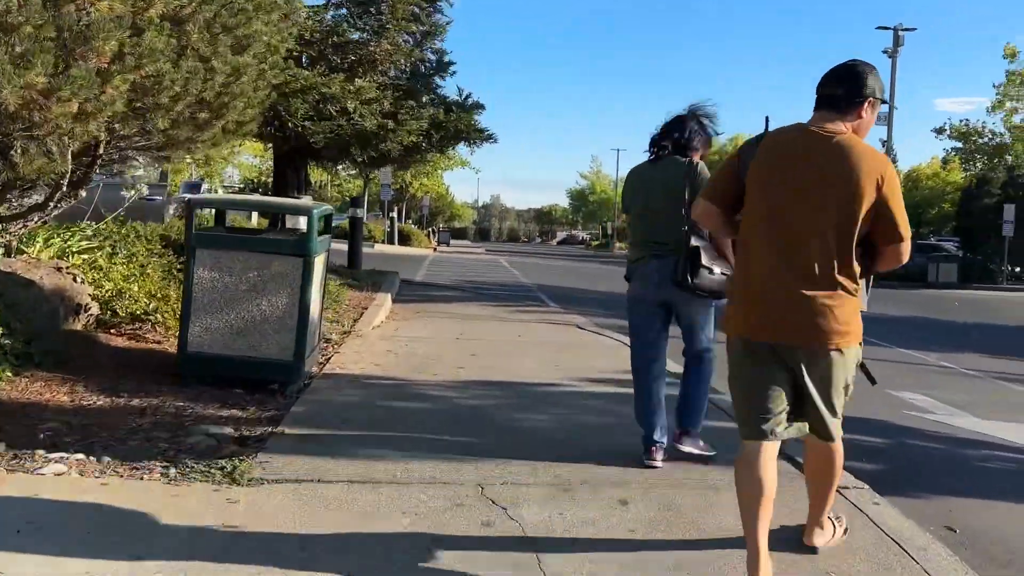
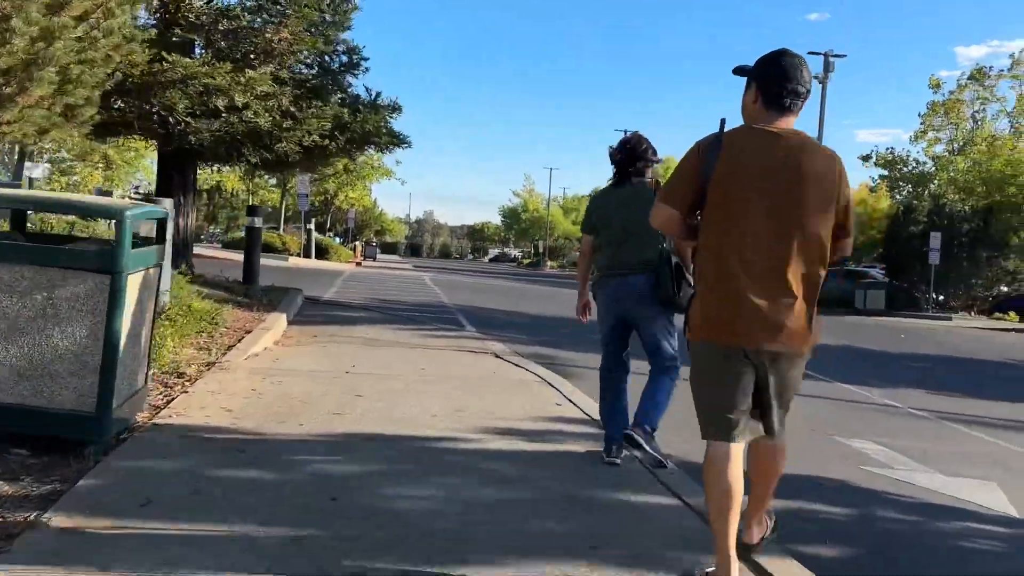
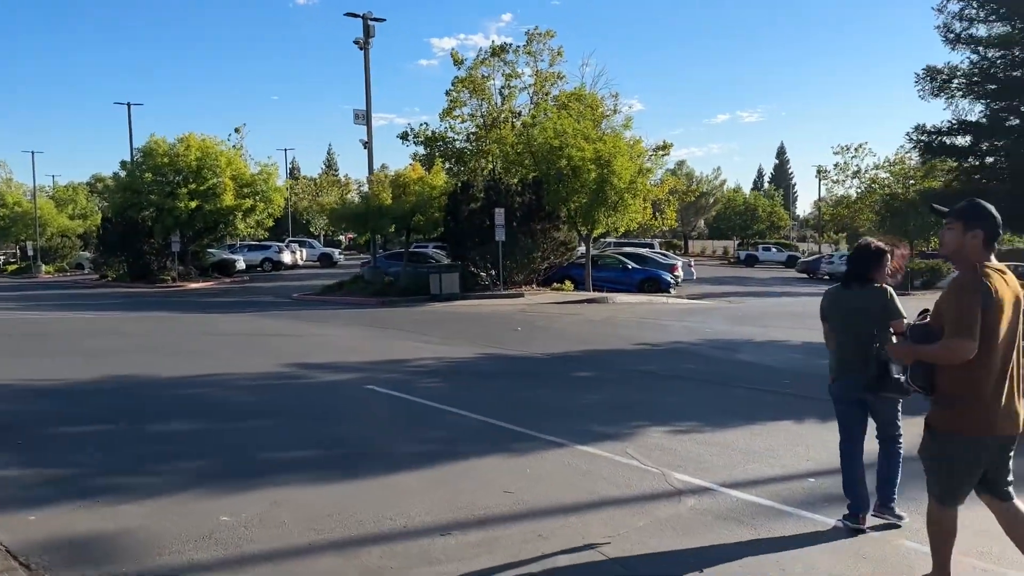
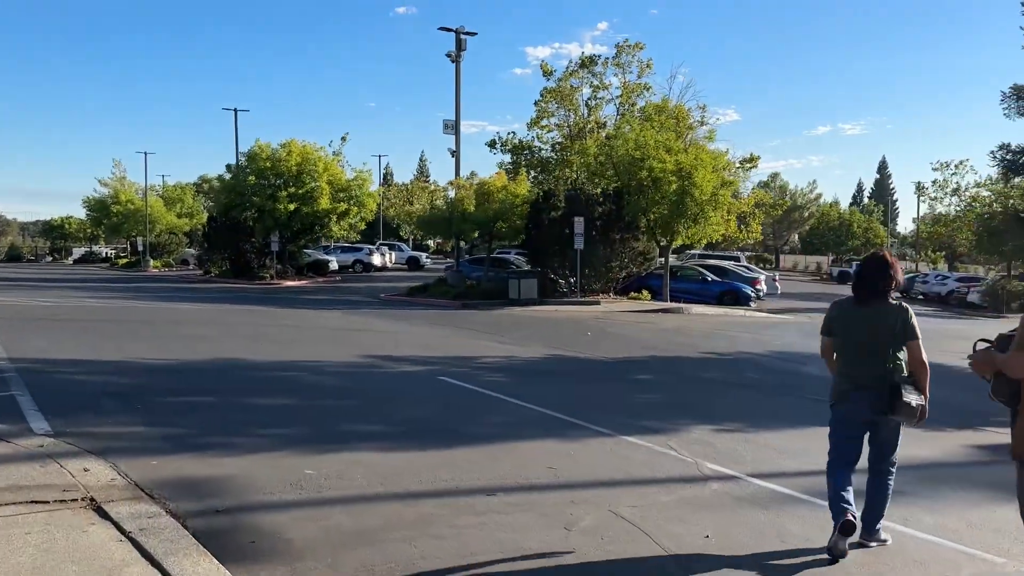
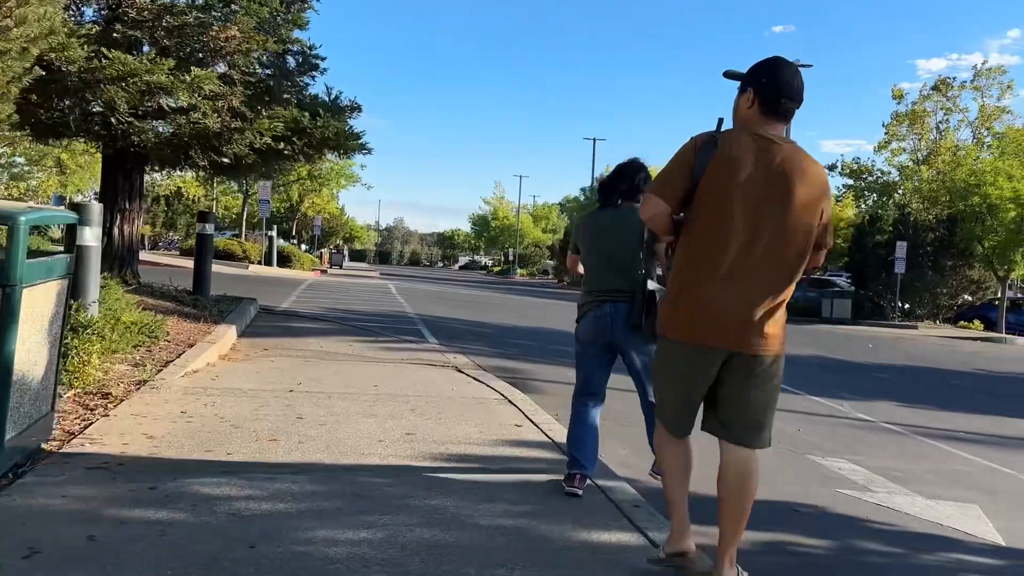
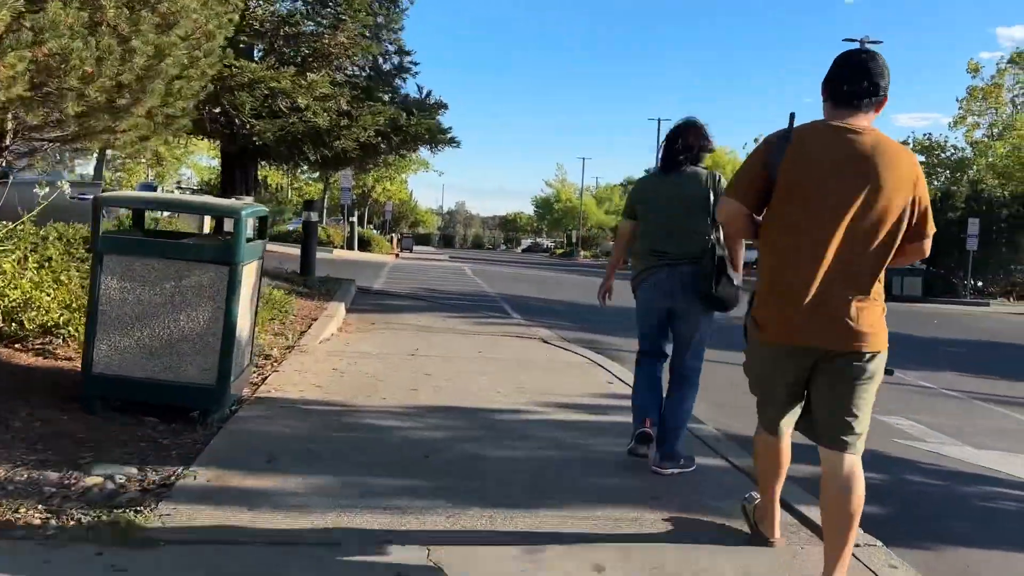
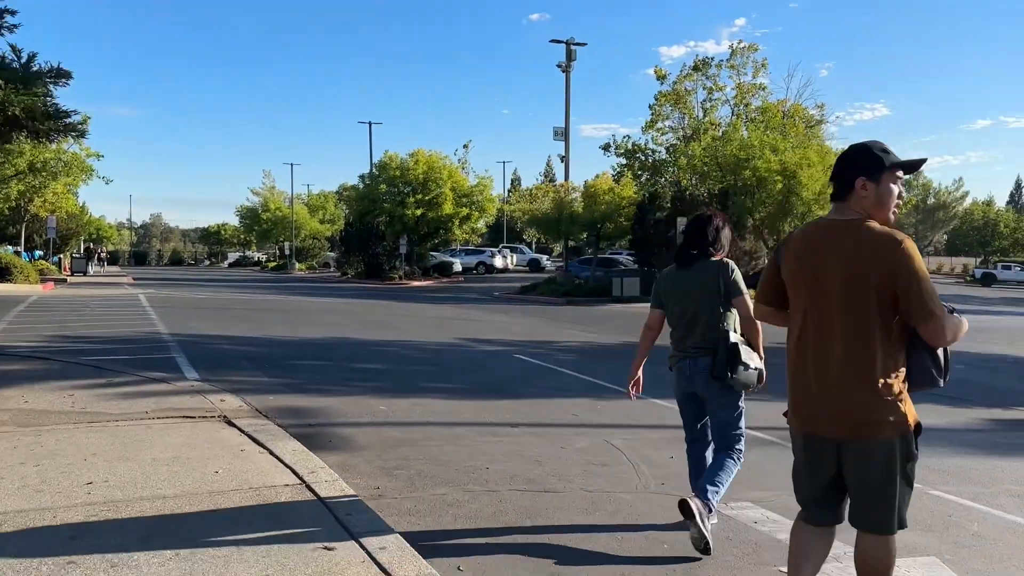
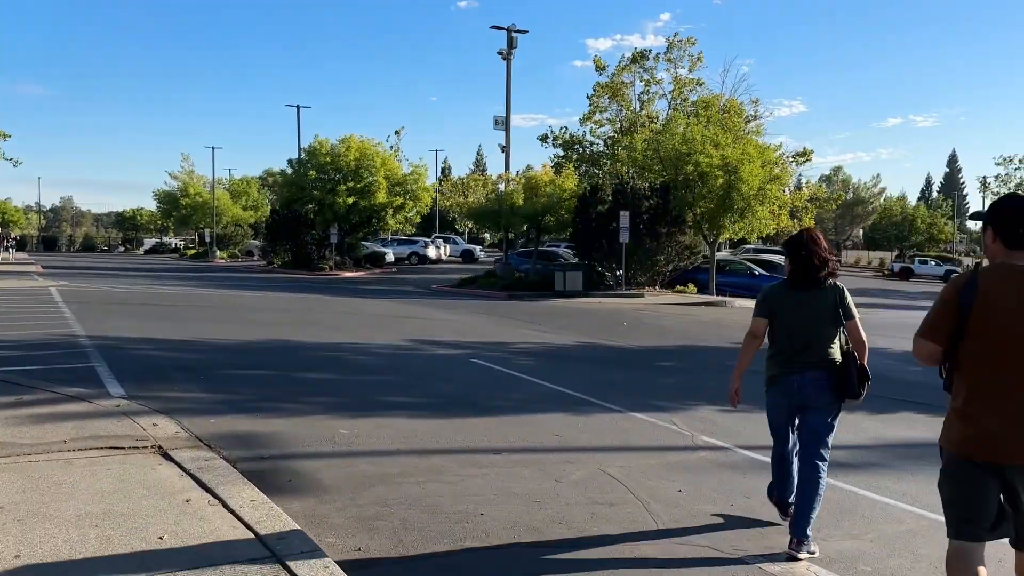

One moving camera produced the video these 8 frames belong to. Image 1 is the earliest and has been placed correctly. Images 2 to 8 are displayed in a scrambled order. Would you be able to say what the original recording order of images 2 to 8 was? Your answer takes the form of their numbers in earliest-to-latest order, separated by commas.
6, 2, 5, 7, 8, 4, 3
